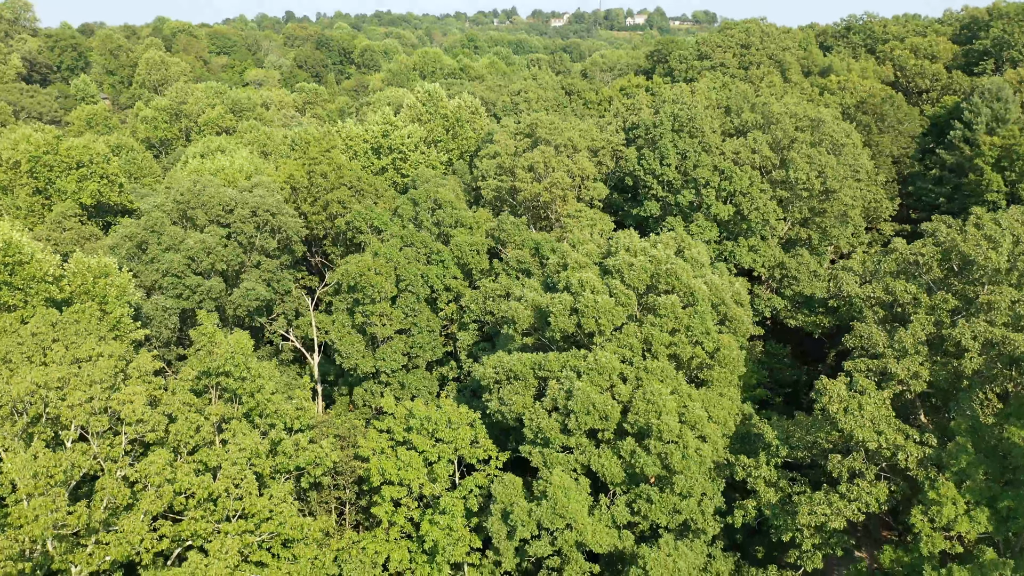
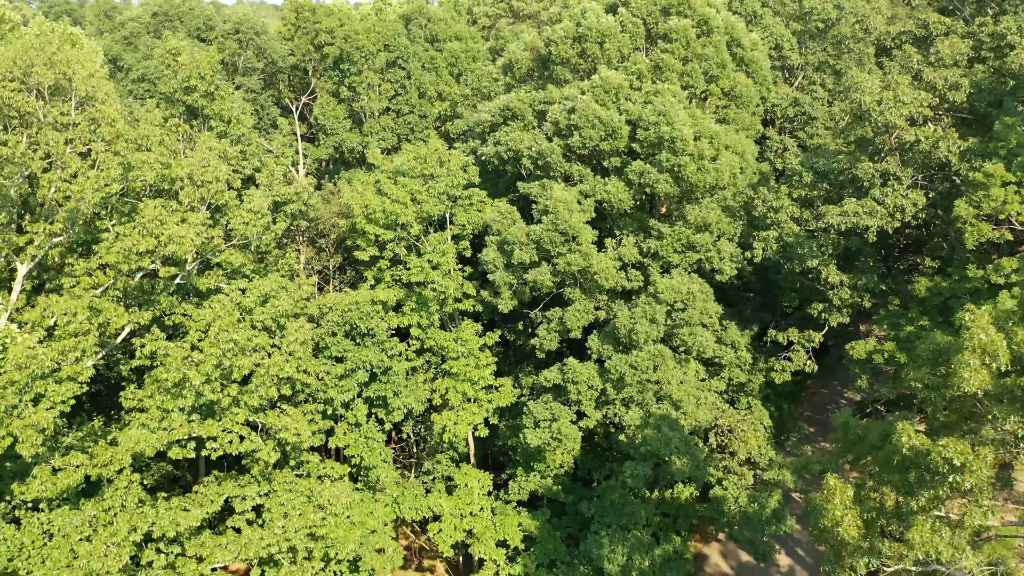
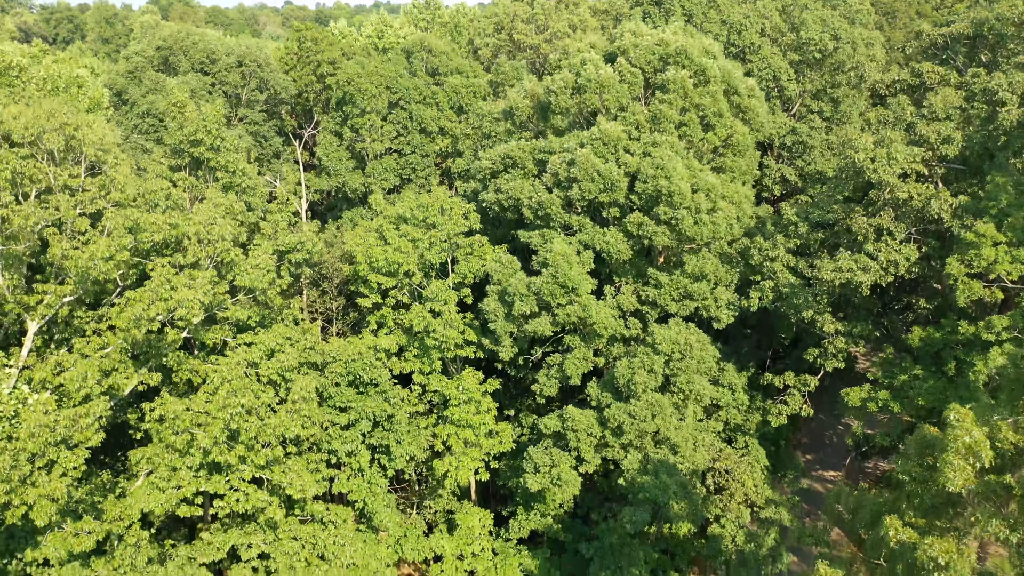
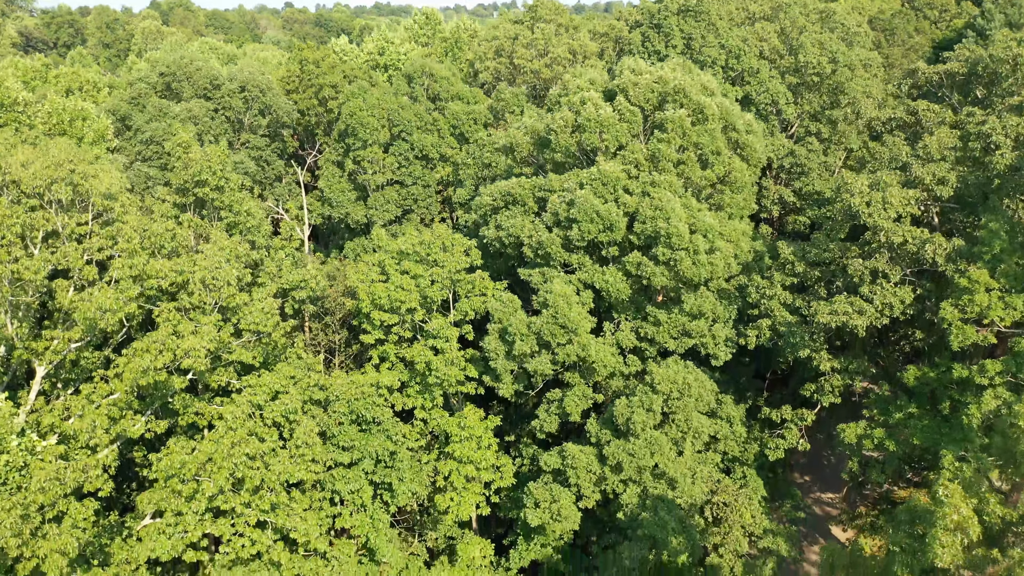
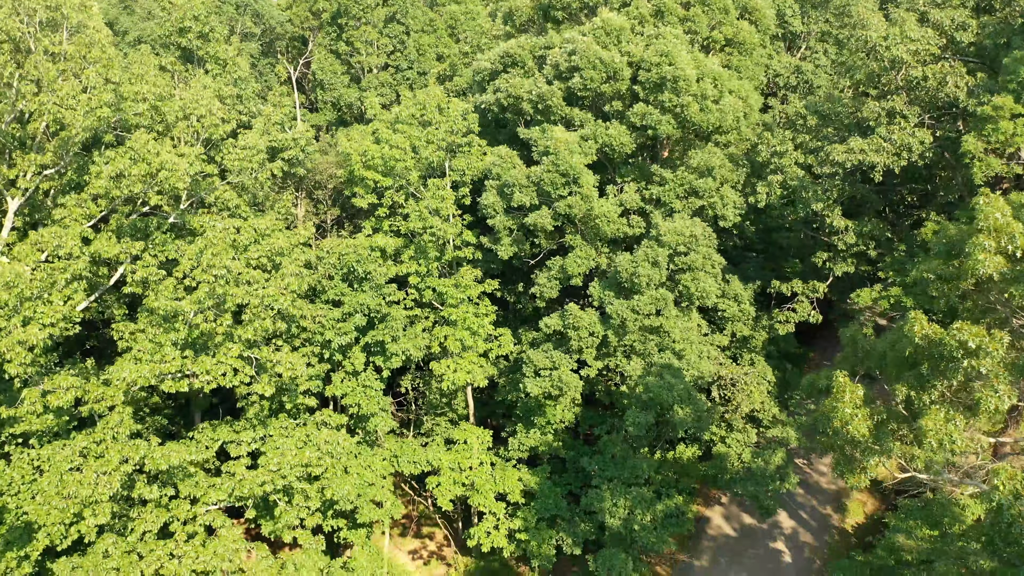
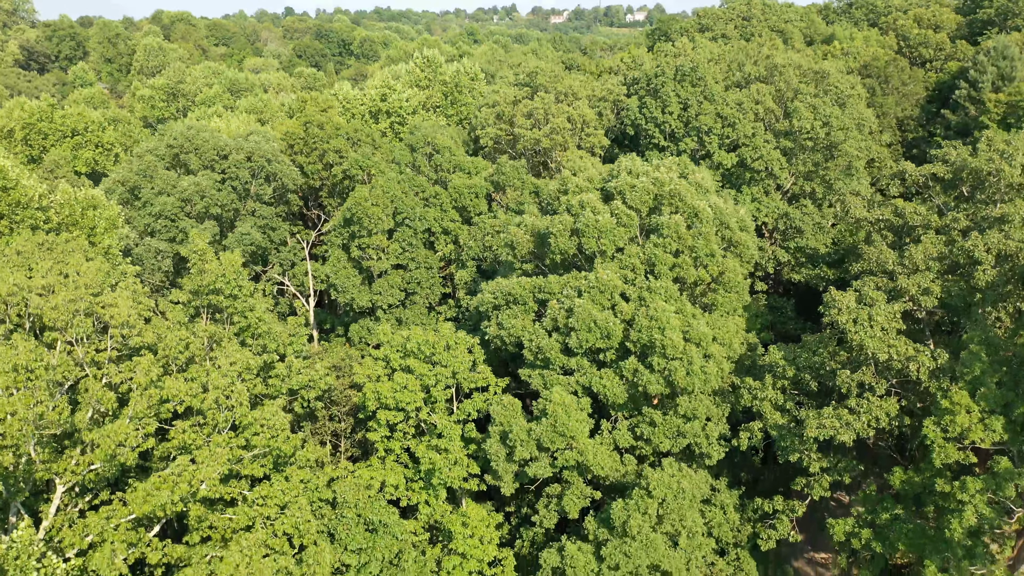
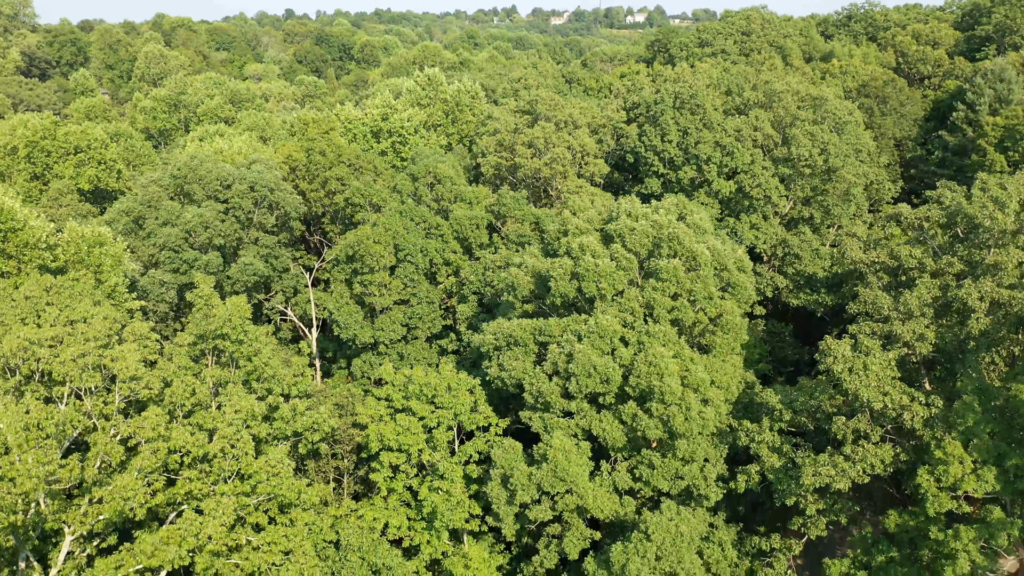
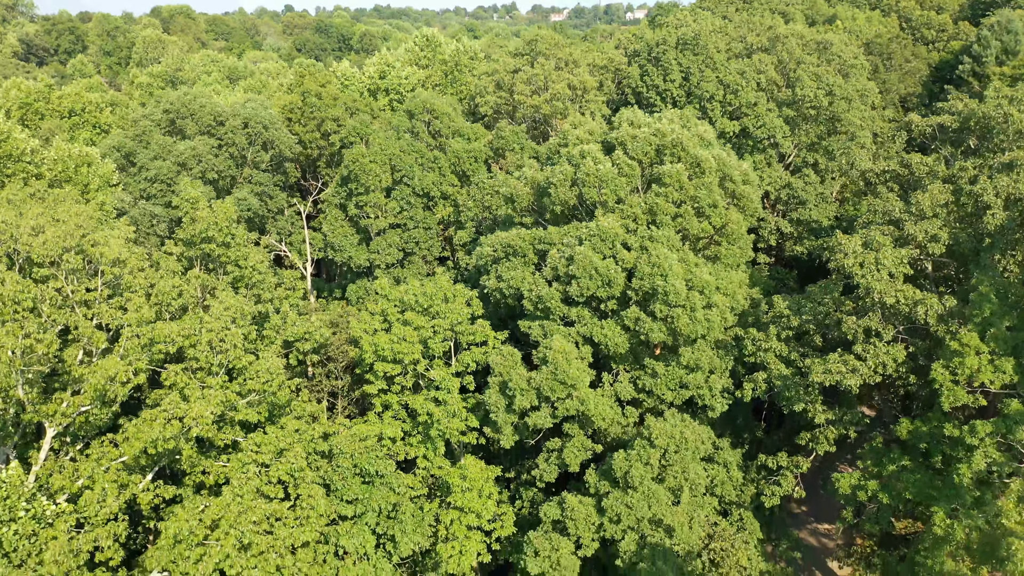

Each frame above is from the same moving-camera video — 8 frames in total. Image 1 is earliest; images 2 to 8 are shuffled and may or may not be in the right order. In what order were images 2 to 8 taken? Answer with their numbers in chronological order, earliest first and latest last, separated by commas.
7, 6, 8, 4, 3, 2, 5
